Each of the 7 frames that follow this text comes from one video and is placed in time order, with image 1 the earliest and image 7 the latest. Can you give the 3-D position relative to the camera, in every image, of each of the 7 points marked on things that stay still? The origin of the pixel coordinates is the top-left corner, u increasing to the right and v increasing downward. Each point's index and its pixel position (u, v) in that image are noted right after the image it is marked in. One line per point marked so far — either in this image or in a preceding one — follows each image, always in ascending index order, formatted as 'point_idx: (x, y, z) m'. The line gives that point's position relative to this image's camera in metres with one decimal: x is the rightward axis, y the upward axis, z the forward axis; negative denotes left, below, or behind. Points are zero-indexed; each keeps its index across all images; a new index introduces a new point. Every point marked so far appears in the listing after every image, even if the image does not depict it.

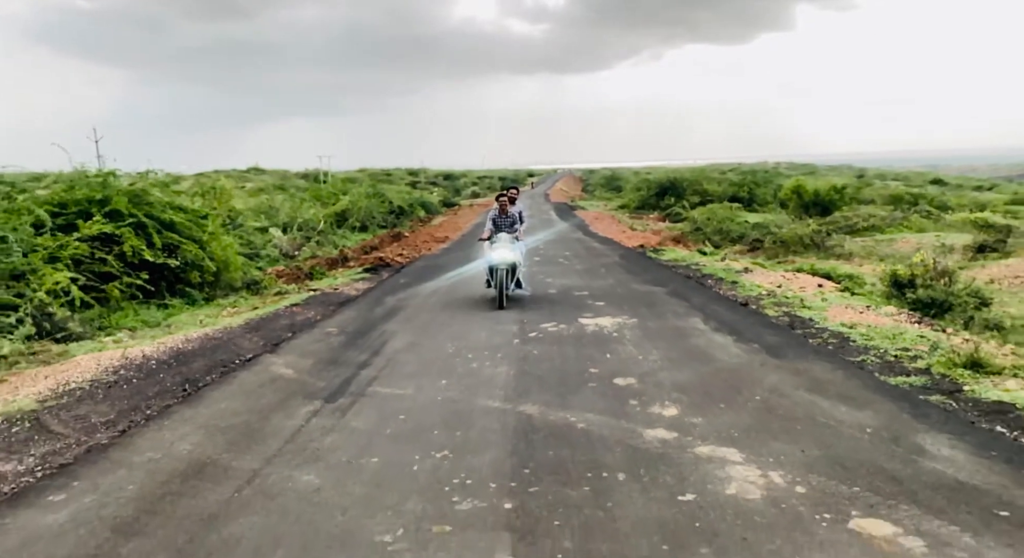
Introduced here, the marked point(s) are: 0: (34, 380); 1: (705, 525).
0: (-4.9, -1.0, +8.3) m
1: (+0.9, -1.2, +3.8) m
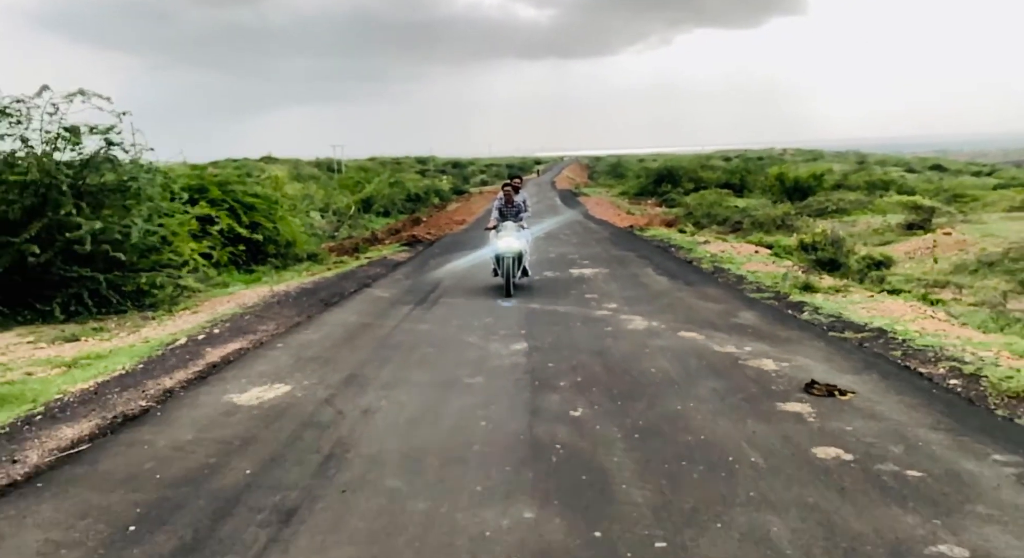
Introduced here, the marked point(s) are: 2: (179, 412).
0: (-4.7, -0.4, +13.1) m
1: (+1.1, -0.6, +8.5) m
2: (-2.4, -1.0, +5.7) m
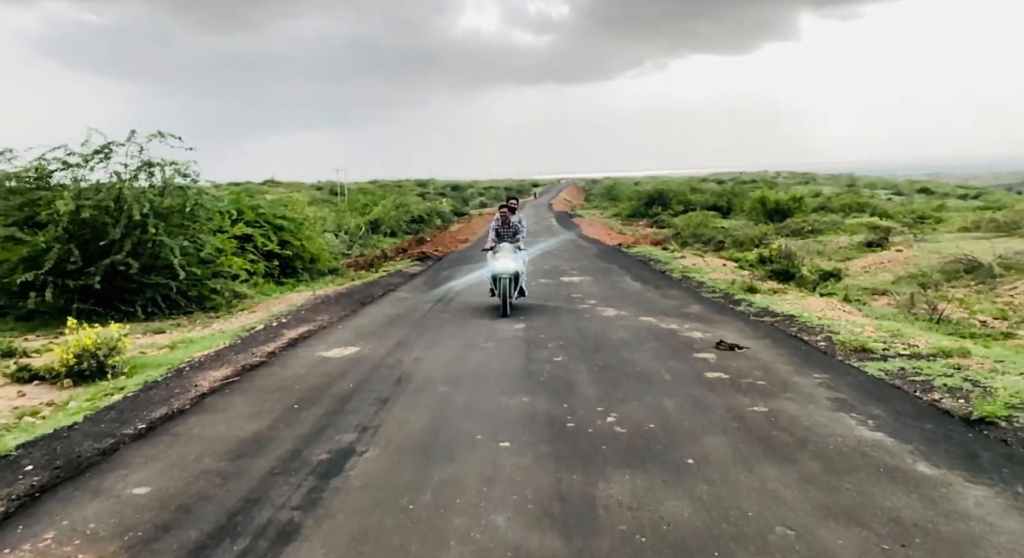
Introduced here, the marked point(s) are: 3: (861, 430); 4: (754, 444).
0: (-4.7, -0.5, +15.8) m
1: (+1.1, -0.6, +11.2) m
2: (-2.4, -0.9, +8.4) m
3: (+2.4, -1.0, +5.4) m
4: (+1.6, -1.1, +5.2) m
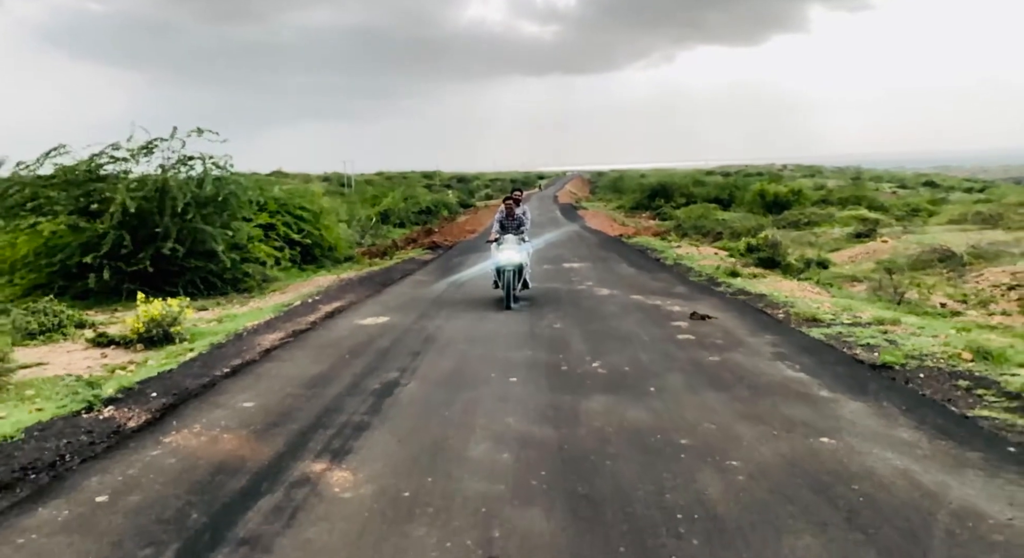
0: (-4.6, -0.2, +17.5) m
1: (+1.2, -0.3, +12.9) m
2: (-2.3, -0.6, +10.1) m
3: (+2.4, -0.8, +7.1) m
4: (+1.6, -0.8, +6.8) m
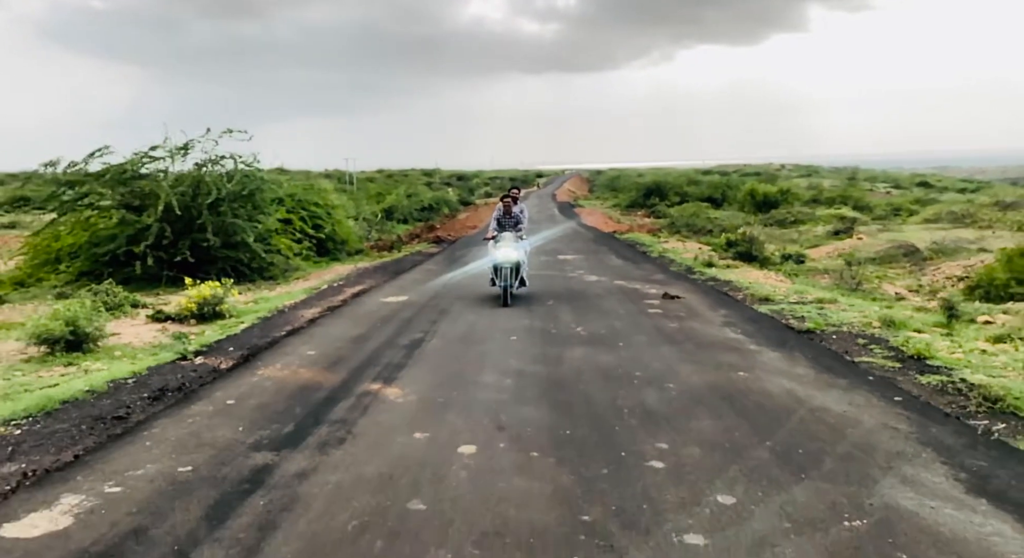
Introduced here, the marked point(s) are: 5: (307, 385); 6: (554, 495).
0: (-4.6, +0.1, +19.3) m
1: (+1.2, -0.1, +14.7) m
2: (-2.3, -0.4, +12.0) m
3: (+2.4, -0.6, +8.9) m
4: (+1.6, -0.6, +8.7) m
5: (-1.7, -0.9, +6.6) m
6: (+0.2, -1.1, +4.1) m
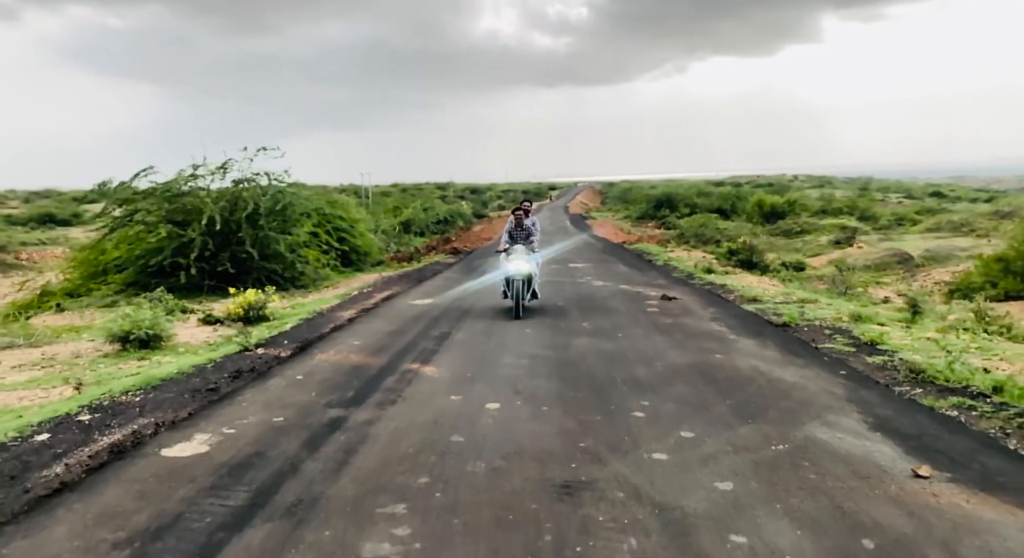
0: (-4.3, -0.1, +20.8) m
1: (+1.5, -0.2, +16.1) m
2: (-2.1, -0.5, +13.4) m
3: (+2.6, -0.6, +10.3) m
4: (+1.8, -0.6, +10.1) m
5: (-1.5, -0.9, +8.0) m
6: (+0.3, -1.0, +5.5) m
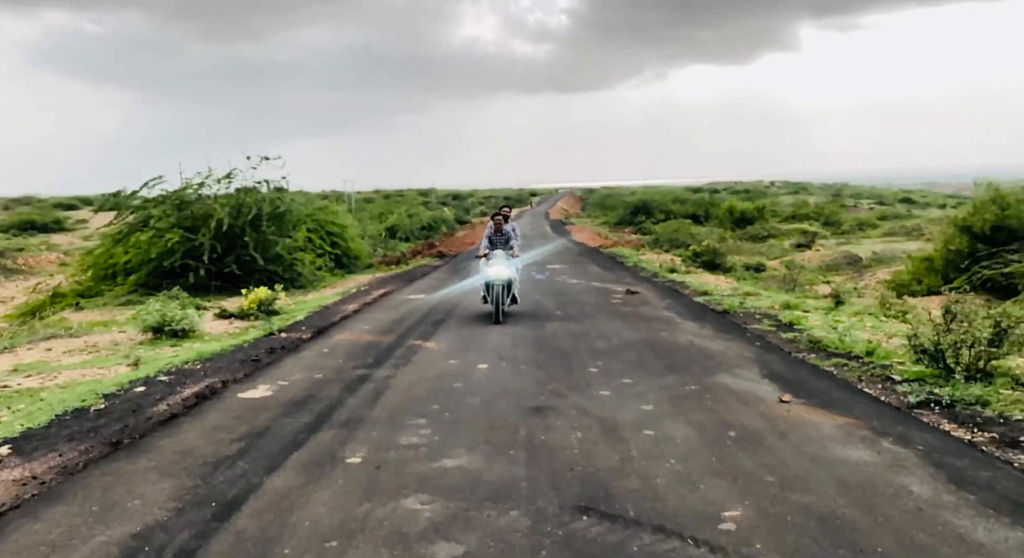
0: (-4.7, -0.1, +22.6) m
1: (+1.1, -0.2, +18.0) m
2: (-2.4, -0.4, +15.2) m
3: (+2.4, -0.5, +12.2) m
4: (+1.6, -0.6, +12.0) m
5: (-1.7, -0.8, +9.9) m
6: (+0.2, -0.9, +7.3) m
